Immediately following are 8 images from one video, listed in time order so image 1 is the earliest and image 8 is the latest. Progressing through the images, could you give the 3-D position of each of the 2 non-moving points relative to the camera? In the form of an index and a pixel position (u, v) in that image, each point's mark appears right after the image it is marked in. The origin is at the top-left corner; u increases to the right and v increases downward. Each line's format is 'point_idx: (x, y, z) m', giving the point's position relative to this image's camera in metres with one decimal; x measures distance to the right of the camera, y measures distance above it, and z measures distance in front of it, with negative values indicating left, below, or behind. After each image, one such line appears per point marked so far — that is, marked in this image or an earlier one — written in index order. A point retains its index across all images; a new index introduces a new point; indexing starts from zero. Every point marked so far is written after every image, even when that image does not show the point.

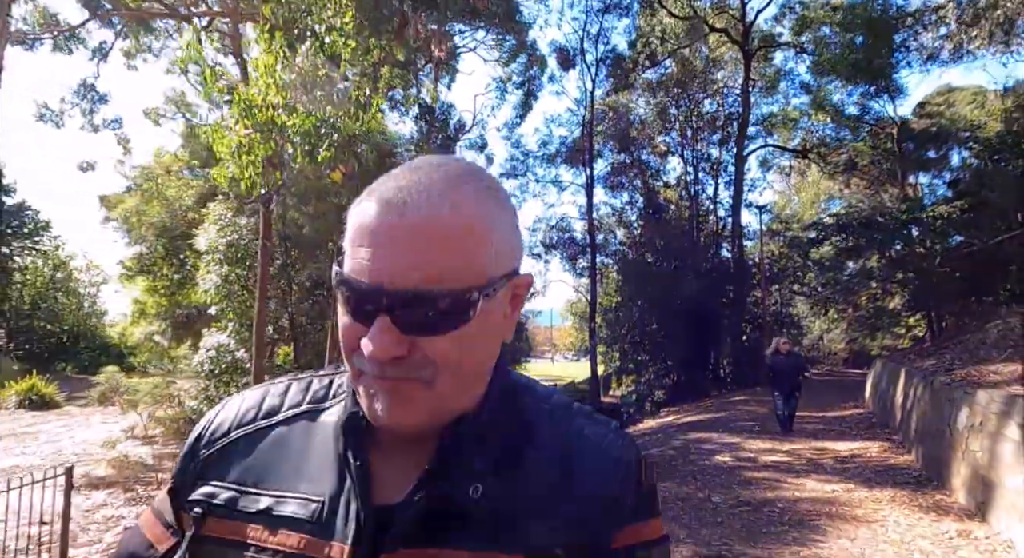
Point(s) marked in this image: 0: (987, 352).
0: (+5.8, -0.9, +7.1) m
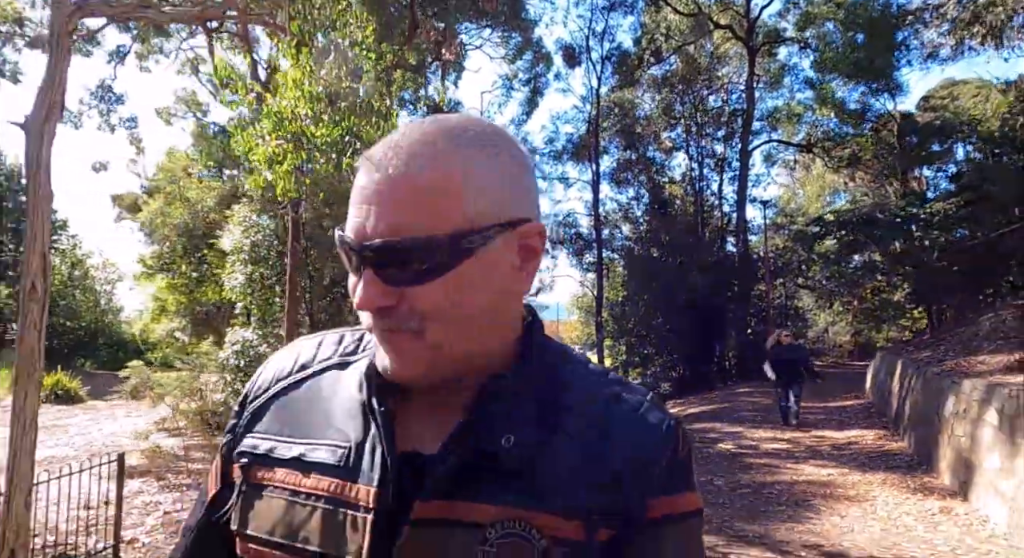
0: (+6.0, -0.9, +7.4) m
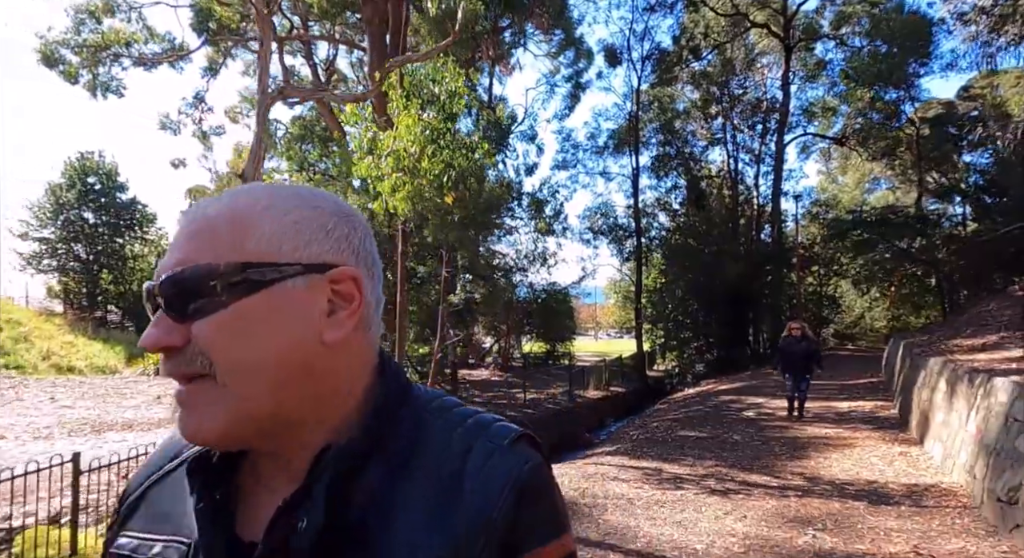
0: (+6.9, -0.8, +8.8) m
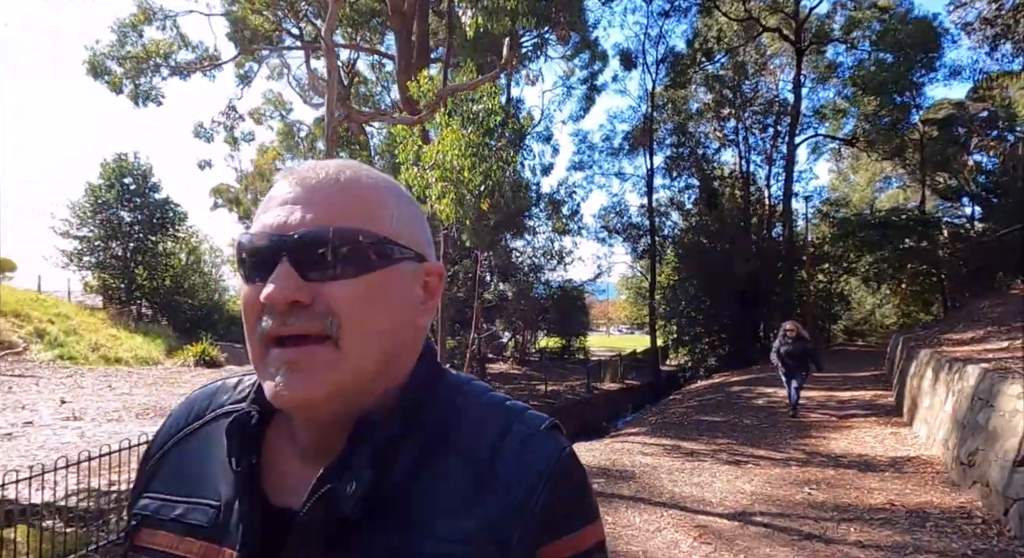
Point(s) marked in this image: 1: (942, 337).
0: (+7.4, -0.8, +9.5) m
1: (+6.6, -0.9, +8.8) m
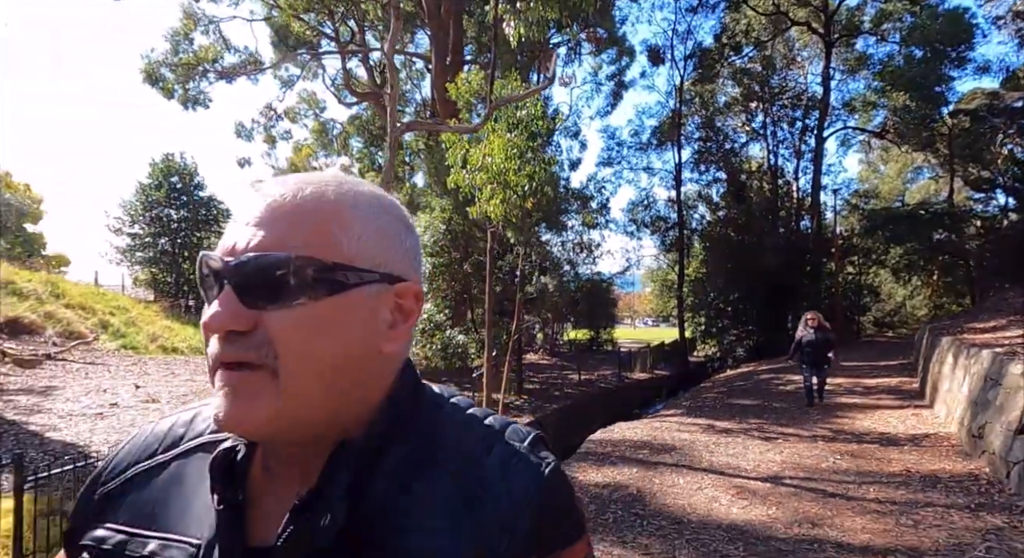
0: (+8.1, -0.7, +9.9) m
1: (+7.3, -0.8, +9.3) m
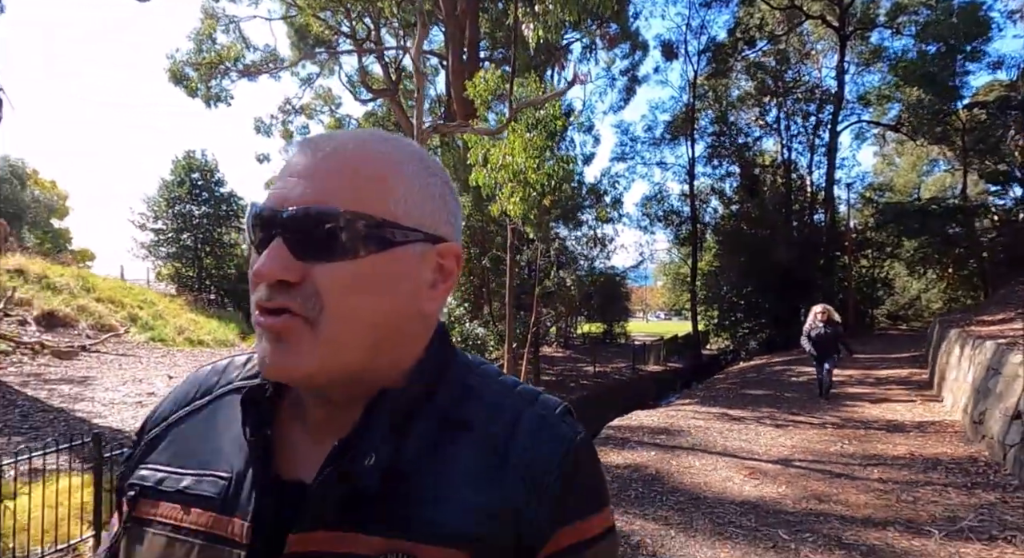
0: (+8.5, -0.5, +10.2) m
1: (+7.6, -0.7, +9.5) m
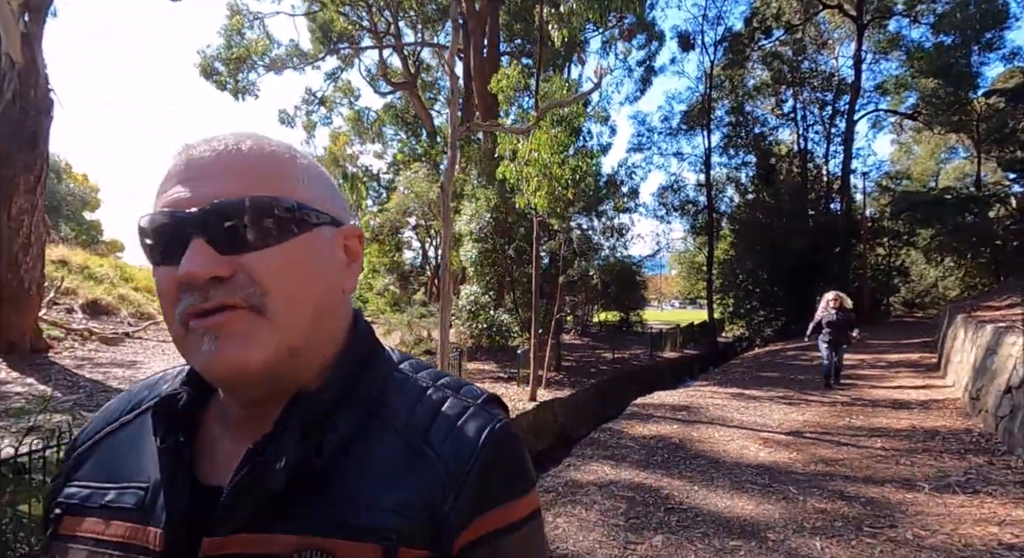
0: (+8.9, -0.3, +10.6) m
1: (+8.1, -0.5, +9.9) m
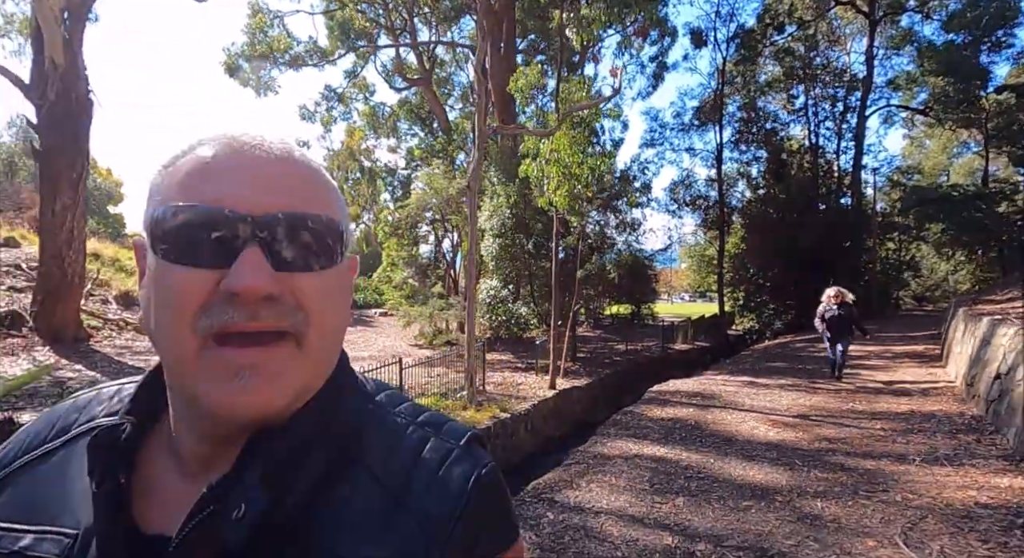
0: (+9.3, -0.2, +11.0) m
1: (+8.5, -0.4, +10.3) m
